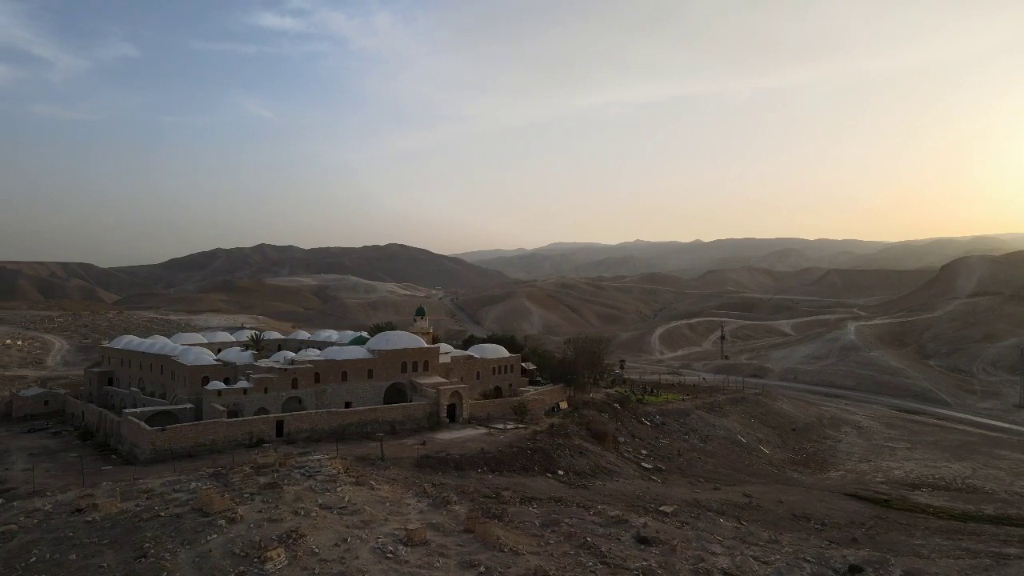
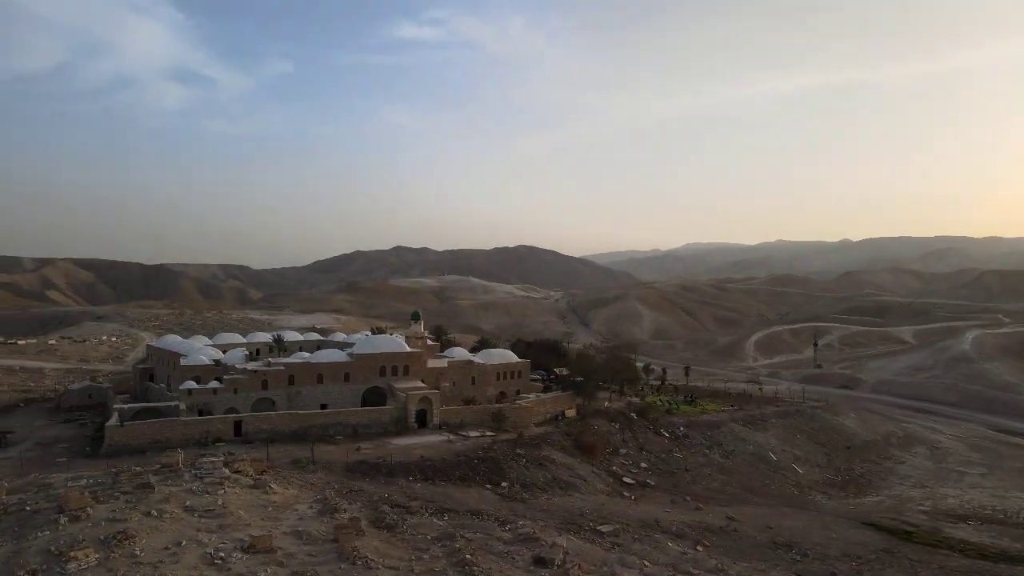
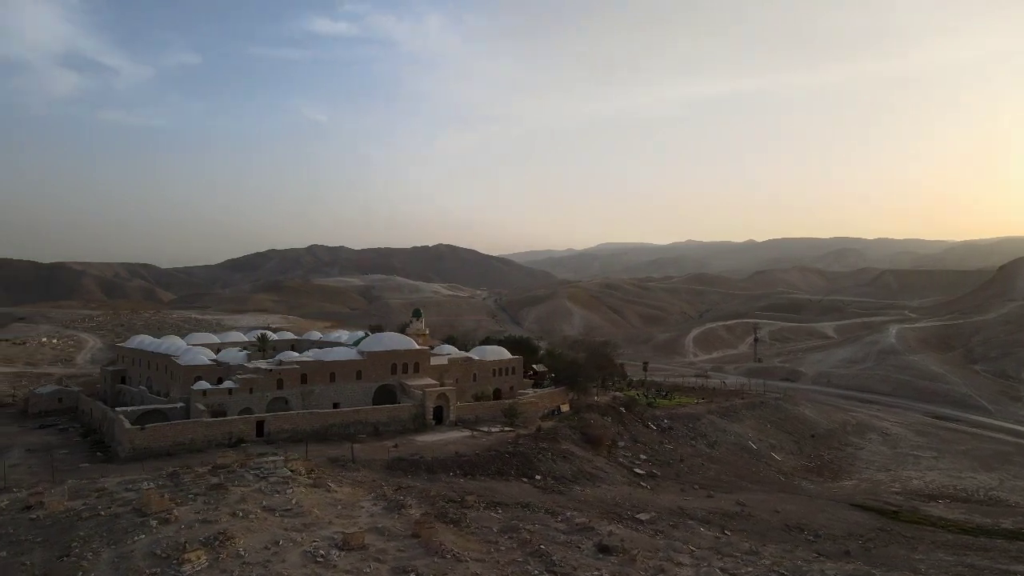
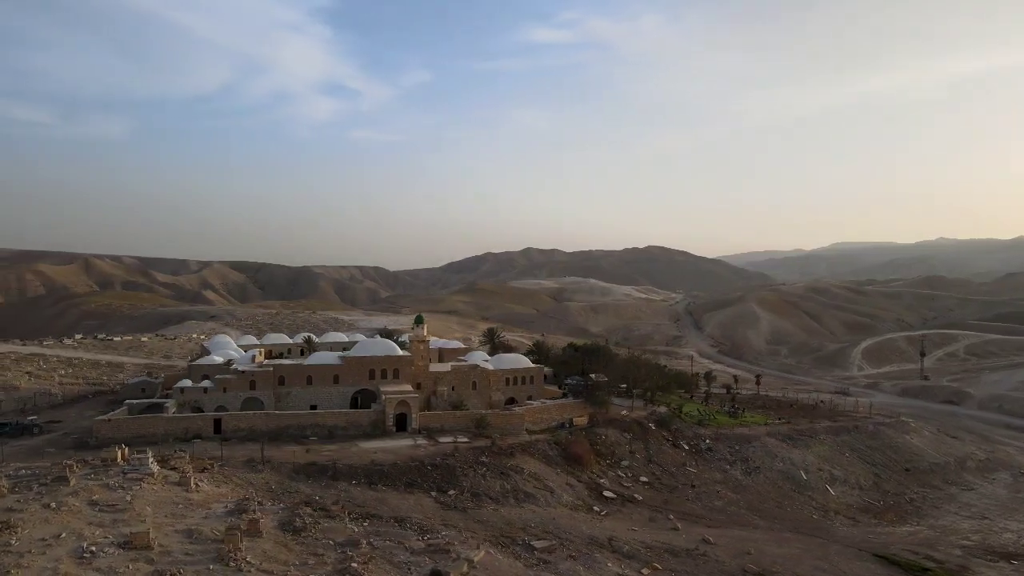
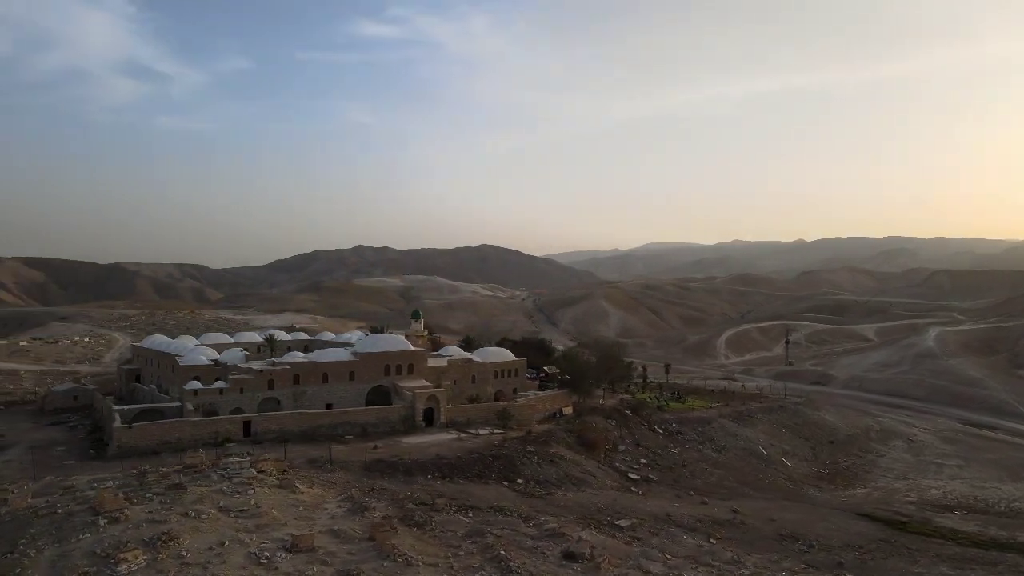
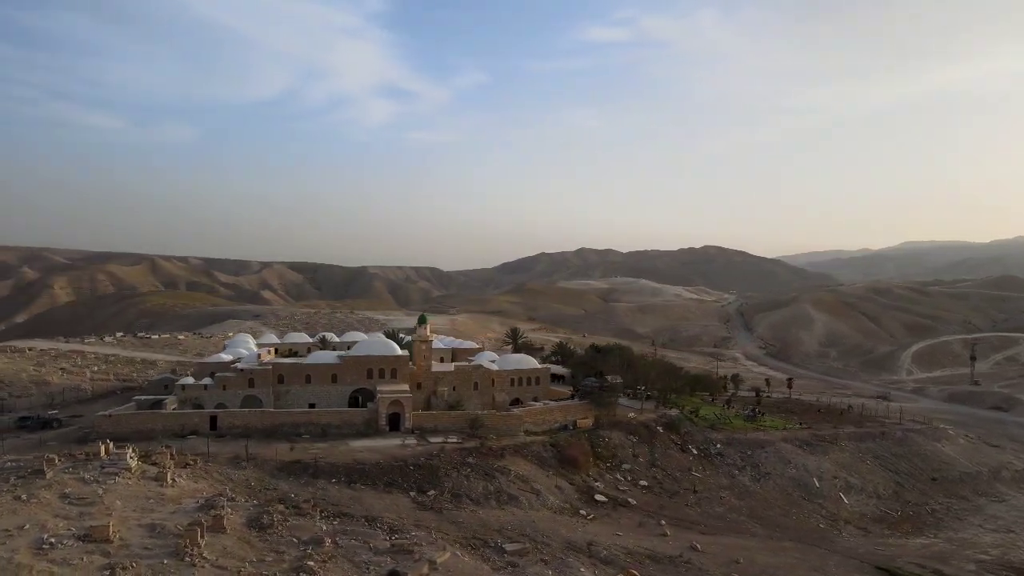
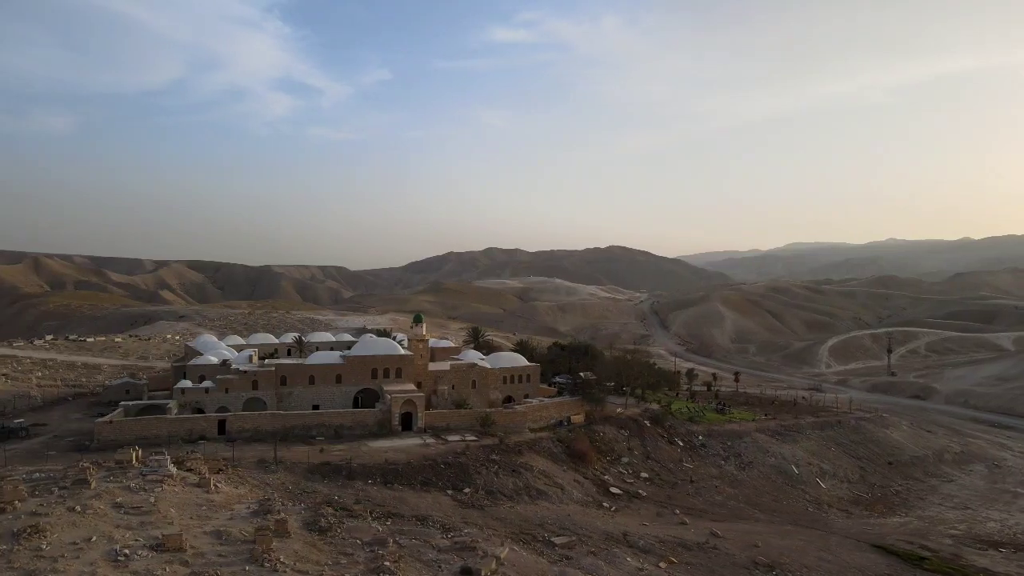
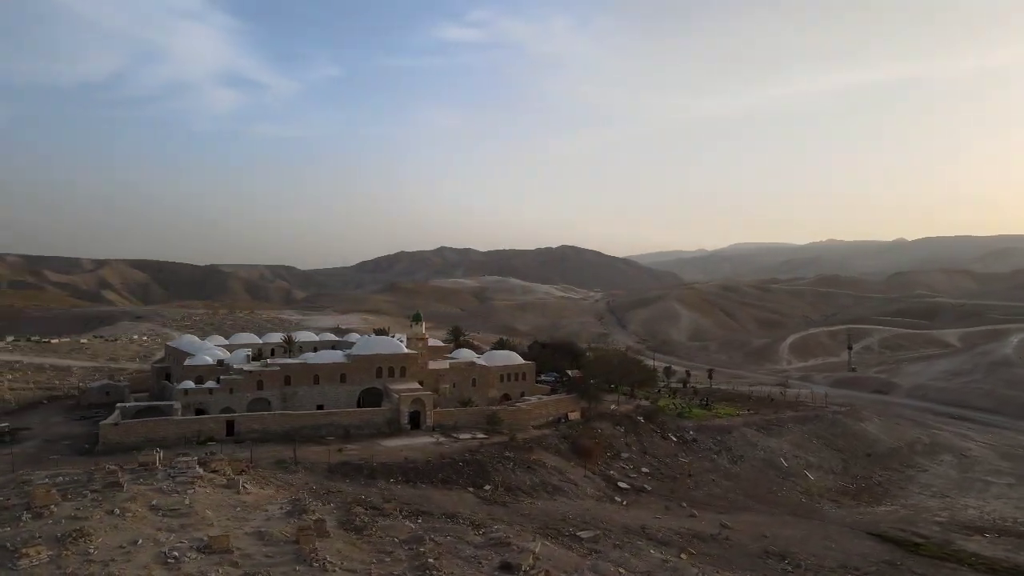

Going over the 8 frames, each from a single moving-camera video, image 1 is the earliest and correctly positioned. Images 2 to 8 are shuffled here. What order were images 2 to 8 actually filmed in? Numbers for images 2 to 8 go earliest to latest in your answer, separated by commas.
3, 5, 2, 8, 7, 4, 6
